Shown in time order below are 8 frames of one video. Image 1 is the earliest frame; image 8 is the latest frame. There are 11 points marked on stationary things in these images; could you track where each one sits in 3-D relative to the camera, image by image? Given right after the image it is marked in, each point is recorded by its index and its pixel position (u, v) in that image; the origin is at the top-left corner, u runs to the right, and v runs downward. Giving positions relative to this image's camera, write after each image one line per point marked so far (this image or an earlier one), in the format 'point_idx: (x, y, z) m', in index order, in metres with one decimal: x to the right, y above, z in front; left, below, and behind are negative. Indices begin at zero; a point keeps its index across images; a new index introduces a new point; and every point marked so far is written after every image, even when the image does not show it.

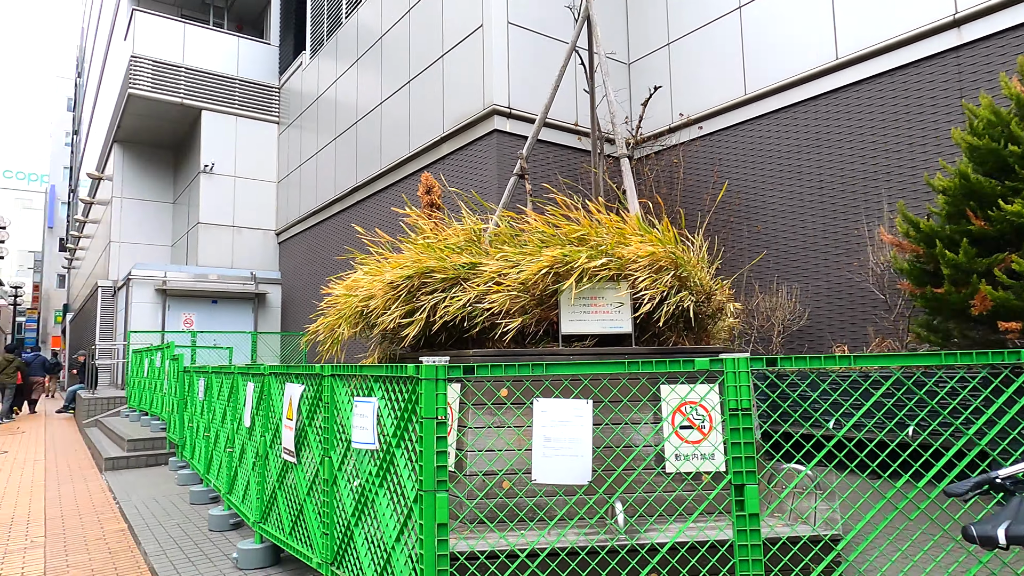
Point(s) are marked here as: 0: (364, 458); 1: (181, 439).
0: (-0.7, -0.8, +3.2) m
1: (-4.1, -1.9, +8.2) m
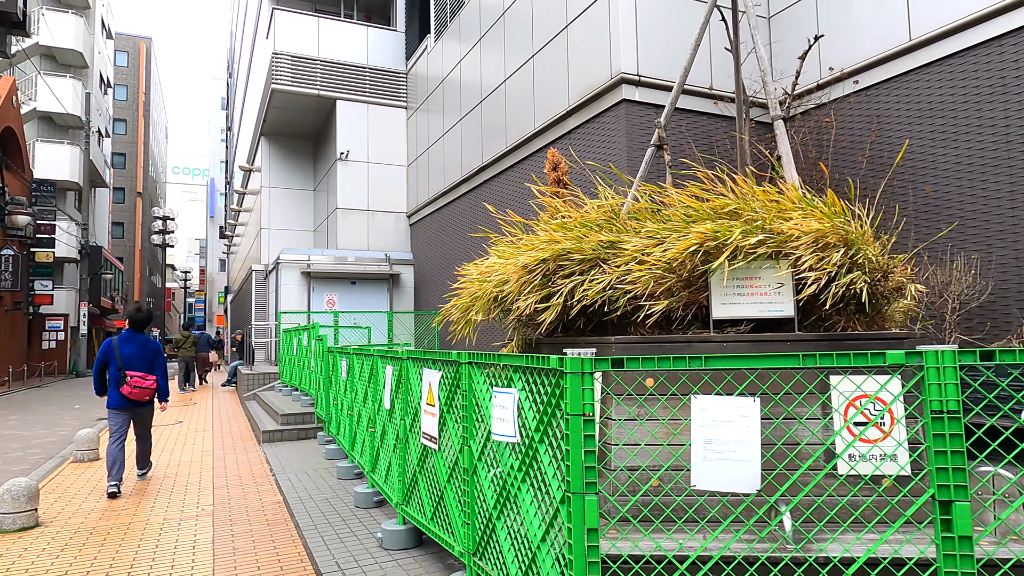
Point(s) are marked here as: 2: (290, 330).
0: (0.0, -0.7, +3.0) m
1: (-2.4, -1.6, +8.6) m
2: (-4.4, -0.8, +13.3) m
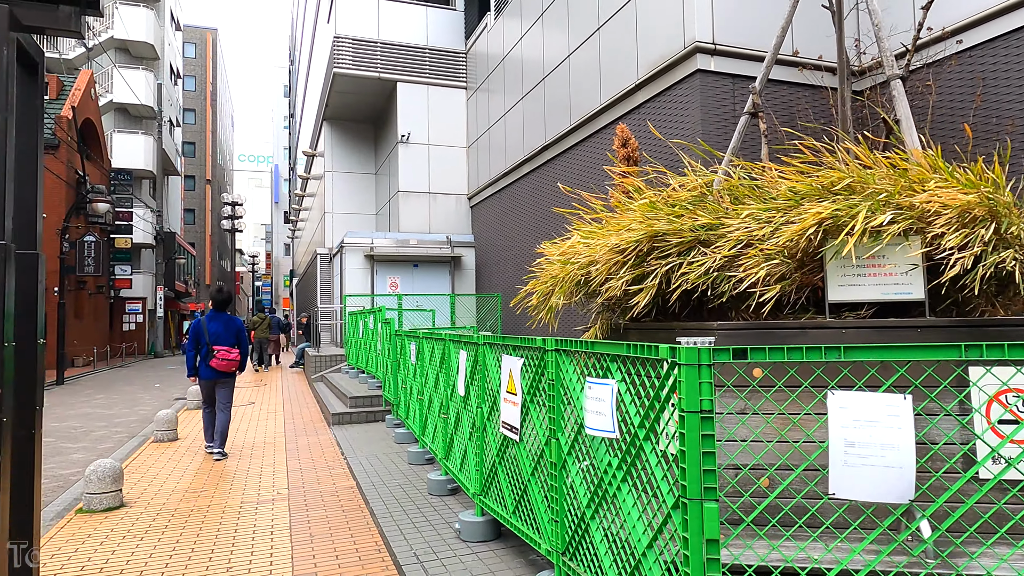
0: (+0.4, -0.7, +2.8) m
1: (-1.5, -1.4, +8.6) m
2: (-3.1, -0.5, +13.4) m
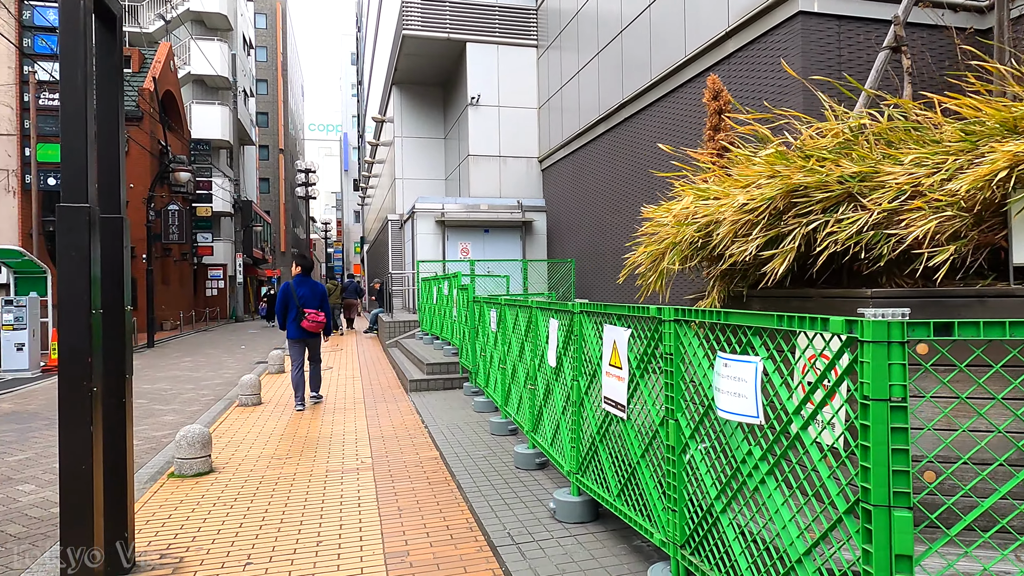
0: (+0.8, -0.5, +2.4) m
1: (-0.5, -1.0, +8.4) m
2: (-1.7, +0.2, +13.3) m
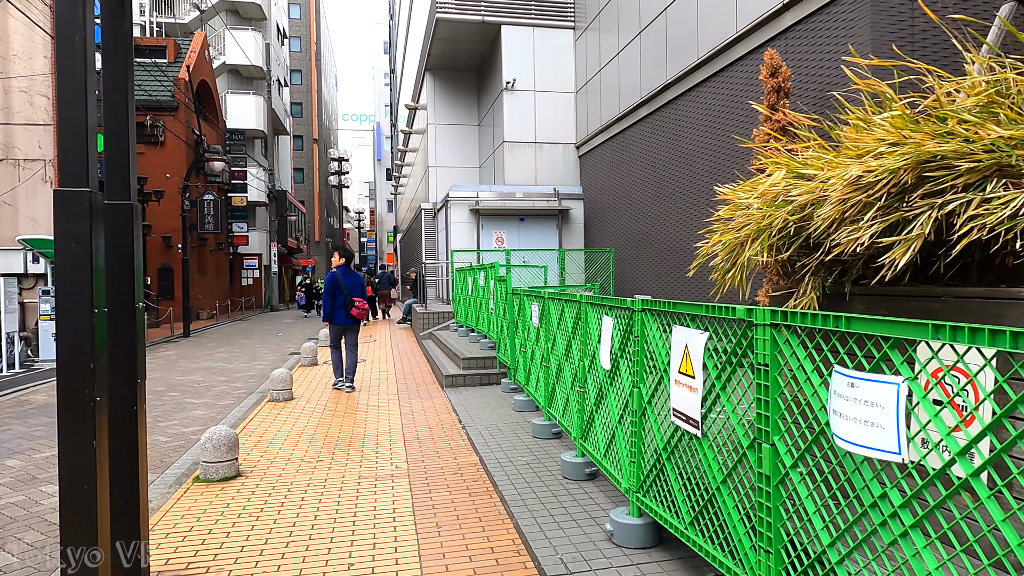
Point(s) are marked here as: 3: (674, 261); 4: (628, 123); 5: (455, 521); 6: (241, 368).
0: (+1.0, -0.5, +1.9) m
1: (0.0, -0.9, +8.0) m
2: (-0.9, +0.4, +12.9) m
3: (+3.0, +0.5, +12.3) m
4: (+2.6, +3.6, +14.5) m
5: (-0.4, -1.4, +4.2) m
6: (-5.0, -1.5, +12.3) m
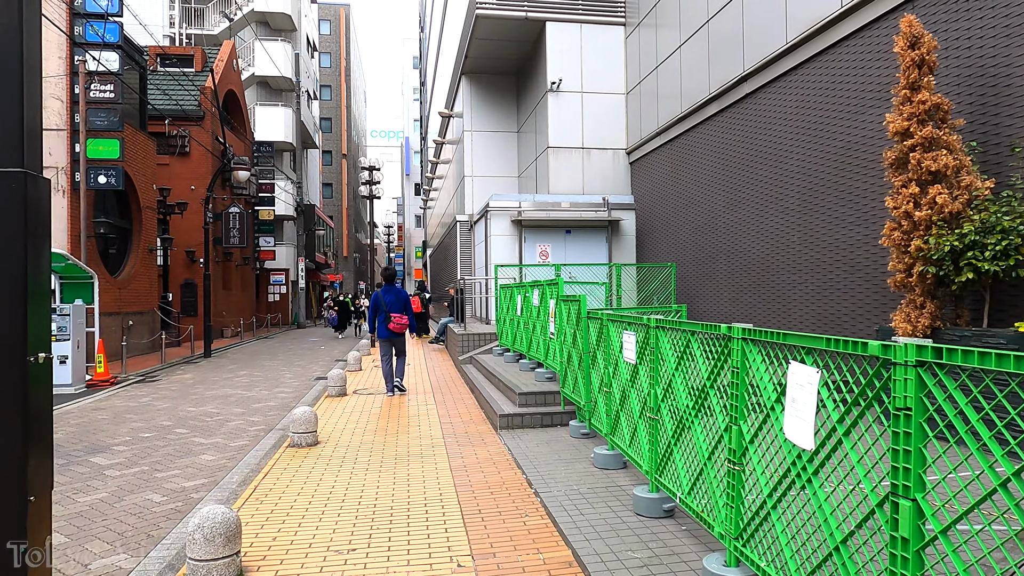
0: (+1.5, -0.6, +0.4) m
1: (+0.7, -1.1, +6.5) m
2: (0.0, 0.0, +11.4) m
3: (+3.9, +0.2, +10.7) m
4: (+3.5, +3.2, +13.0) m
5: (+0.2, -1.6, +2.7) m
6: (-4.1, -1.8, +11.0) m
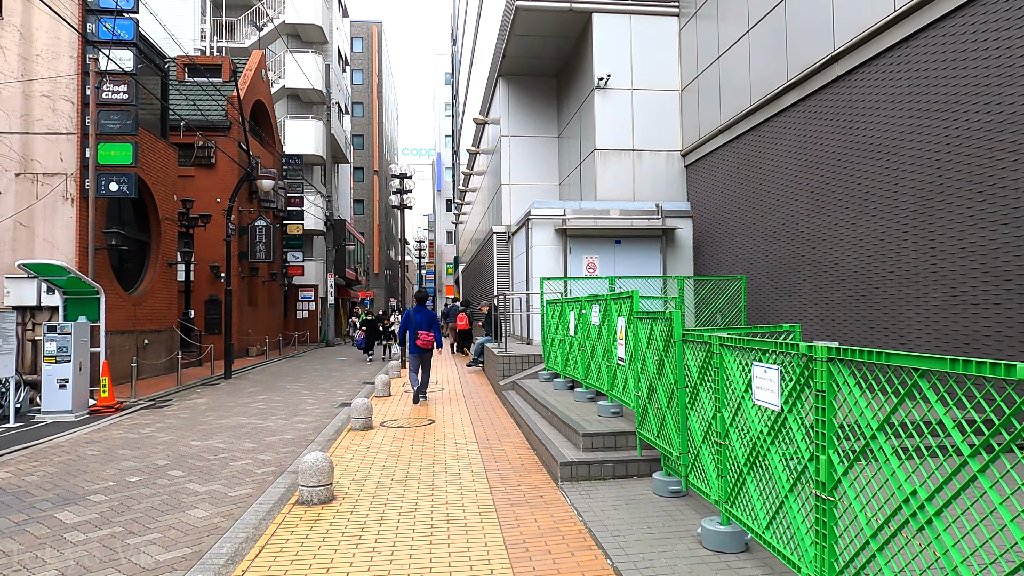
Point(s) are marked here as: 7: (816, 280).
0: (+1.8, -0.5, -1.2) m
1: (+1.2, -1.2, +4.9) m
2: (+0.7, -0.2, +10.0) m
3: (+4.6, 0.0, +9.0) m
4: (+4.3, +2.9, +11.4) m
5: (+0.6, -1.6, +1.1) m
6: (-3.4, -2.0, +9.6) m
7: (+4.6, +0.1, +10.0) m
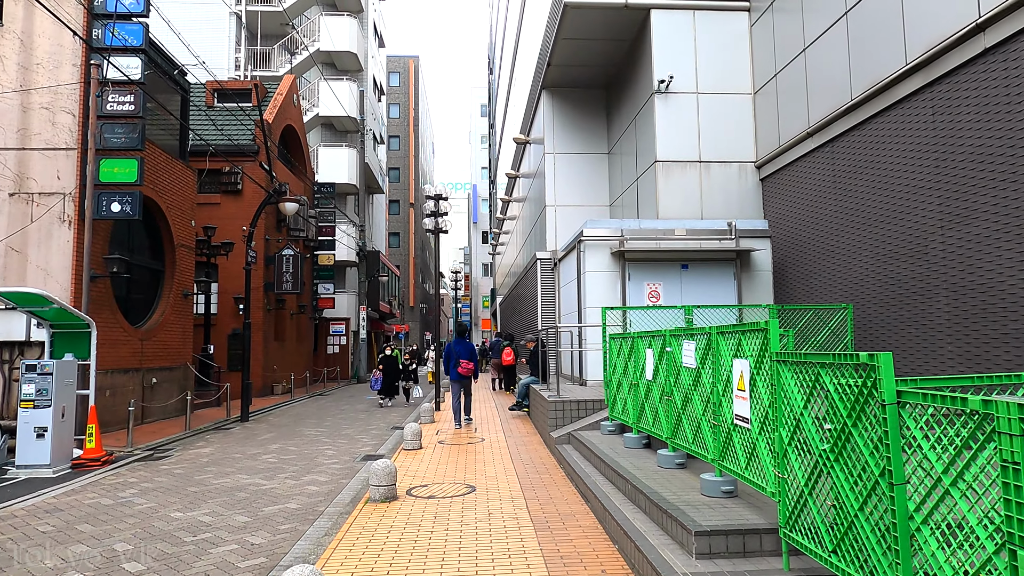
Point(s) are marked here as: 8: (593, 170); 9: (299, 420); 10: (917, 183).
0: (+1.9, -0.4, -3.1) m
1: (+1.7, -1.3, +3.0) m
2: (+1.4, -0.6, +8.0) m
3: (+5.3, -0.3, +6.9) m
4: (+5.1, +2.5, +9.4) m
5: (+0.8, -1.5, -0.8) m
6: (-2.7, -2.4, +7.8) m
7: (+5.3, -0.3, +7.9) m
8: (+2.0, +3.0, +16.7) m
9: (-4.8, -3.0, +15.0) m
10: (+5.2, +1.3, +8.6) m
